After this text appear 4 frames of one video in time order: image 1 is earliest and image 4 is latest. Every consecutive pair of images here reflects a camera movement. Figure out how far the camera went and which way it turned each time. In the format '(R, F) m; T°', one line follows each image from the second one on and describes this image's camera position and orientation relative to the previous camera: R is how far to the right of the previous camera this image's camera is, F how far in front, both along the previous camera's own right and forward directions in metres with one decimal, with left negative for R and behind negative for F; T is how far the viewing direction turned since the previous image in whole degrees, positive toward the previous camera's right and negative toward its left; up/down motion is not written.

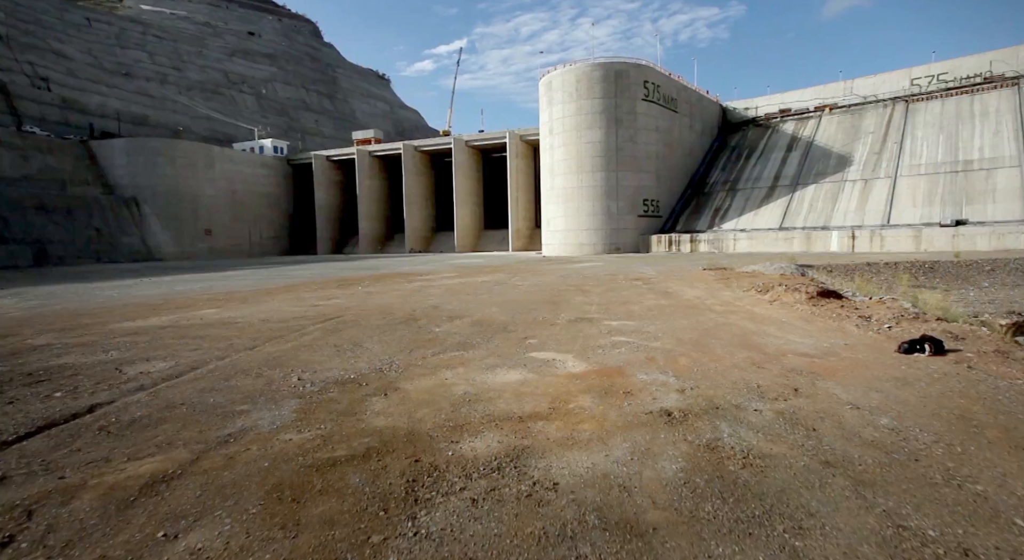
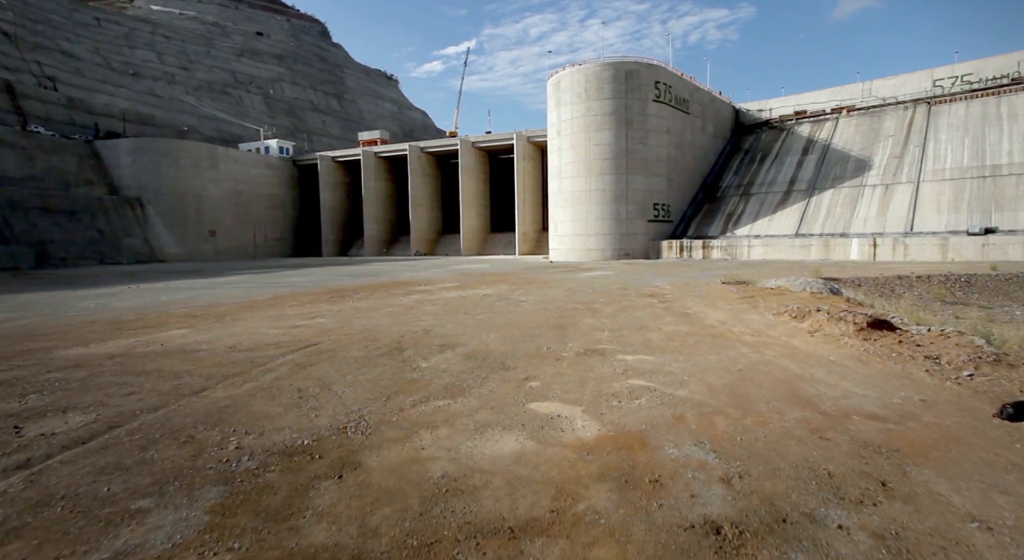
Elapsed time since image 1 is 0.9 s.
(+0.1, +0.8) m; -1°
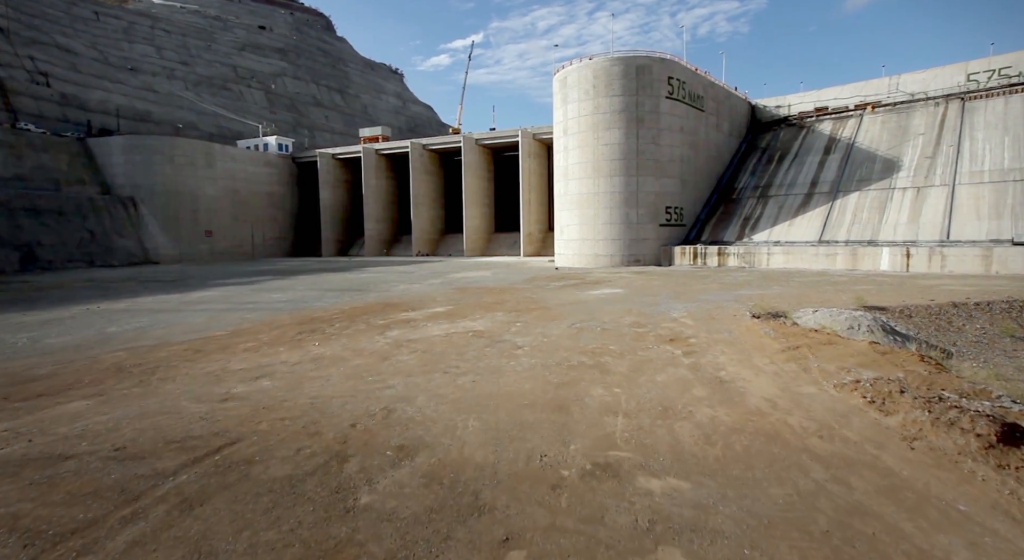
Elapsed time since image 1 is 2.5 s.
(+0.2, +1.5) m; -1°
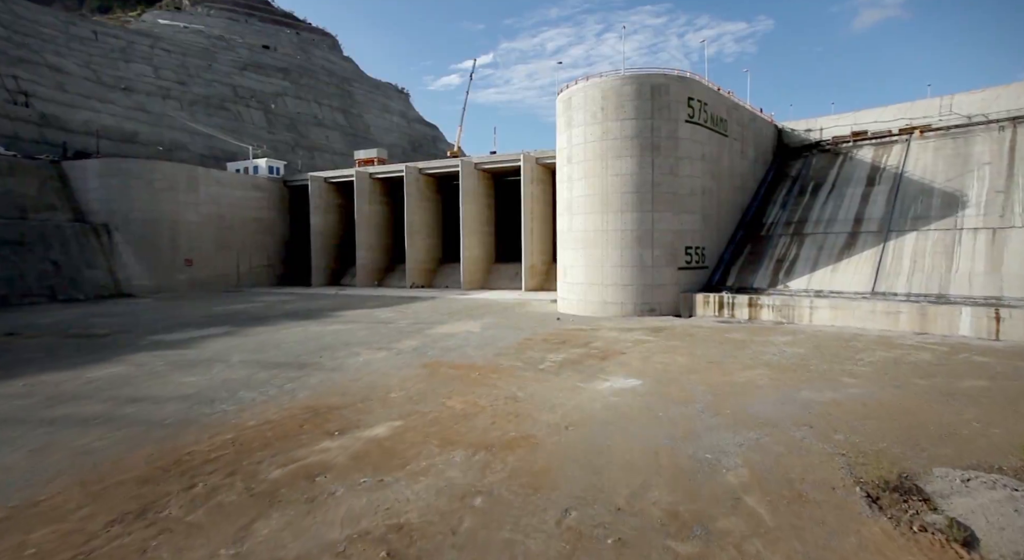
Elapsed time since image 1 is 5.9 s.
(+0.5, +3.7) m; -1°
